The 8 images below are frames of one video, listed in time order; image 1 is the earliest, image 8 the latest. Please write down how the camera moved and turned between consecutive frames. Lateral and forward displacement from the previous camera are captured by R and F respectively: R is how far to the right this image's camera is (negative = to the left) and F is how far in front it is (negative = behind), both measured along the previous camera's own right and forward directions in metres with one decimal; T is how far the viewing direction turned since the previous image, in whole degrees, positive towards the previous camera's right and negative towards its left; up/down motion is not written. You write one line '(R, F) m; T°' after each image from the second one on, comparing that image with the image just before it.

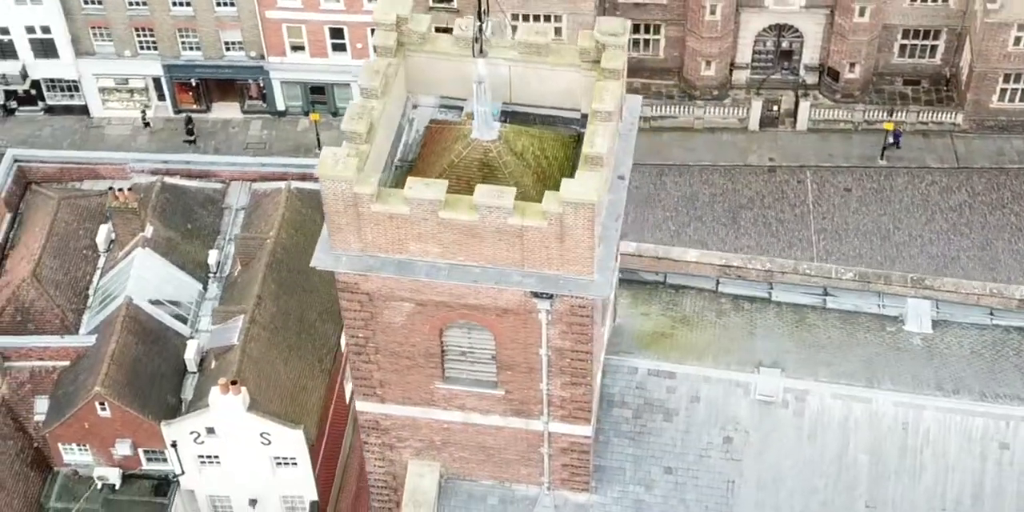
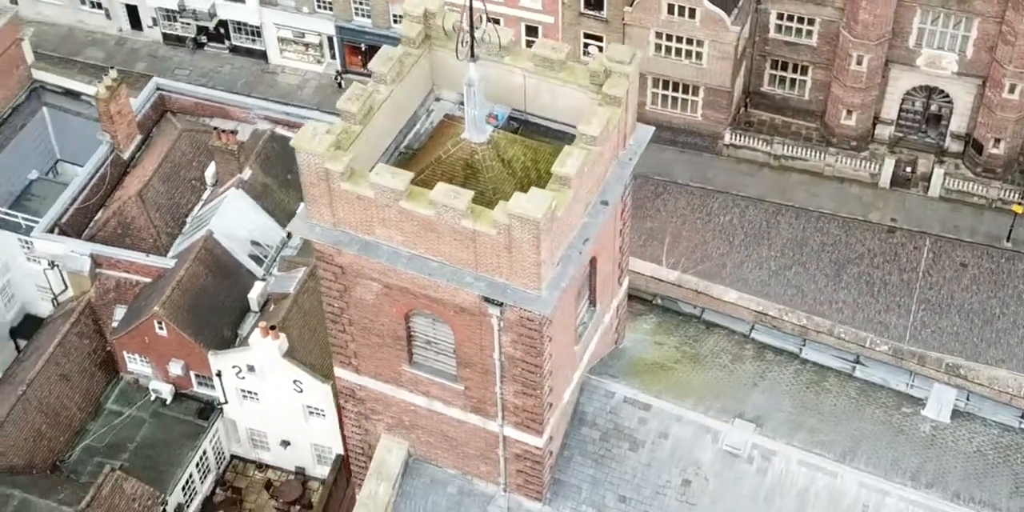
(+4.6, -0.4) m; -10°
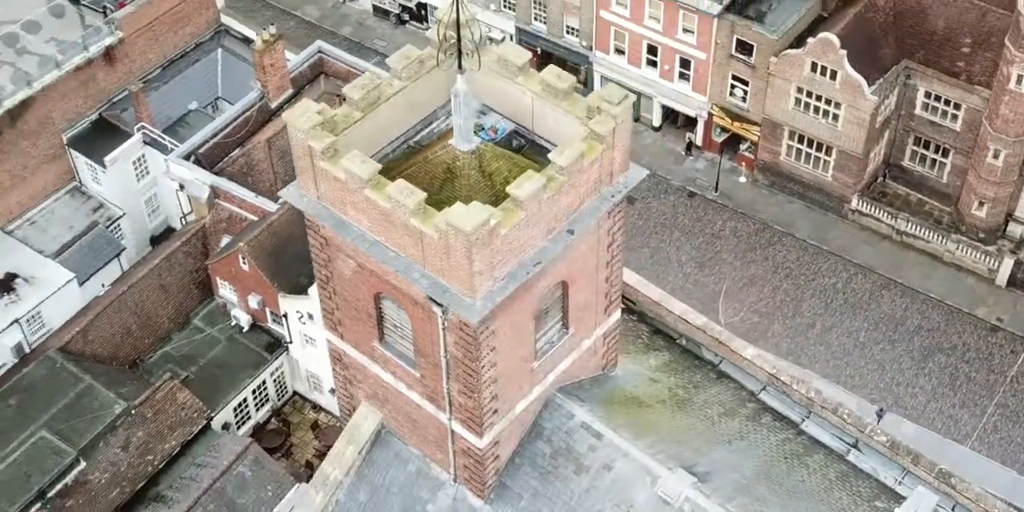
(+5.4, -1.4) m; -11°
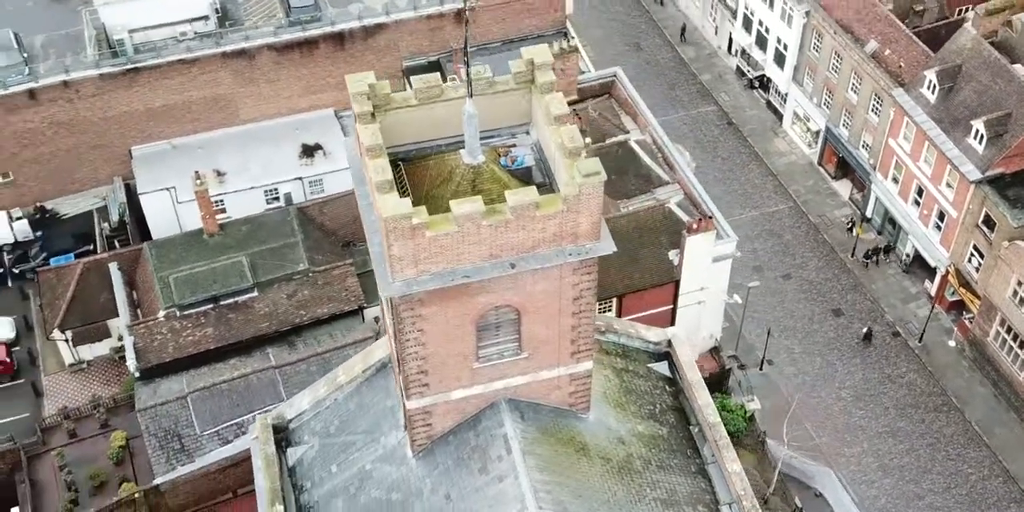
(+12.6, -3.4) m; -23°
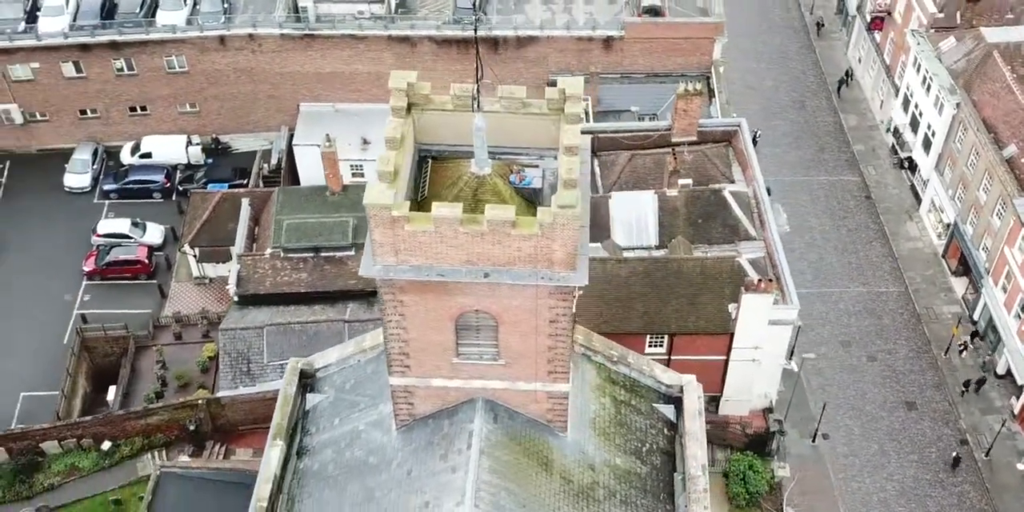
(+8.0, -2.2) m; -13°
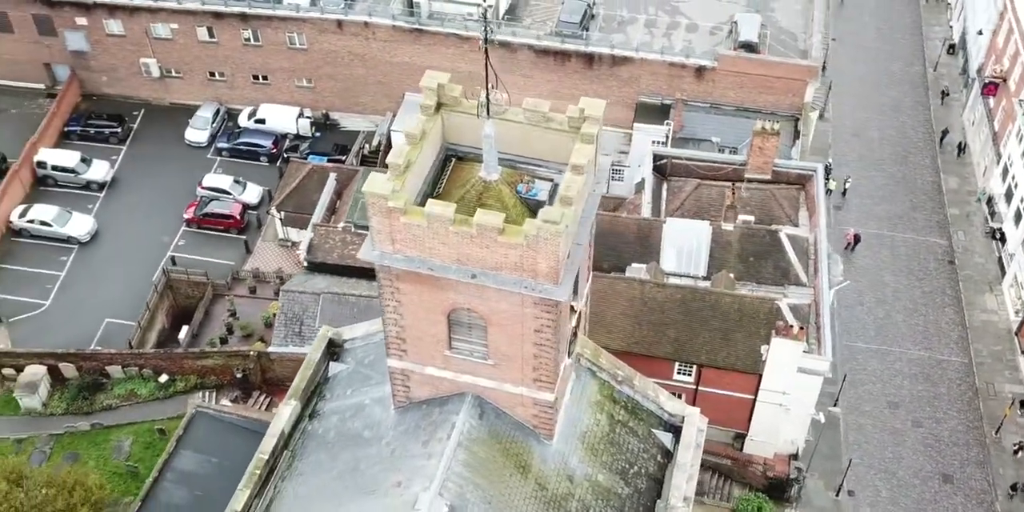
(+5.9, -1.3) m; -9°
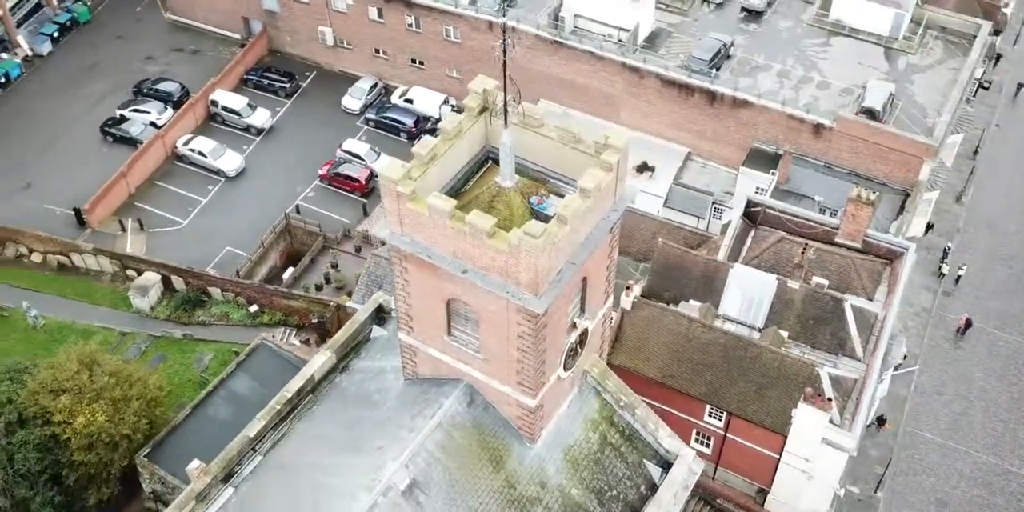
(+8.6, -1.4) m; -13°
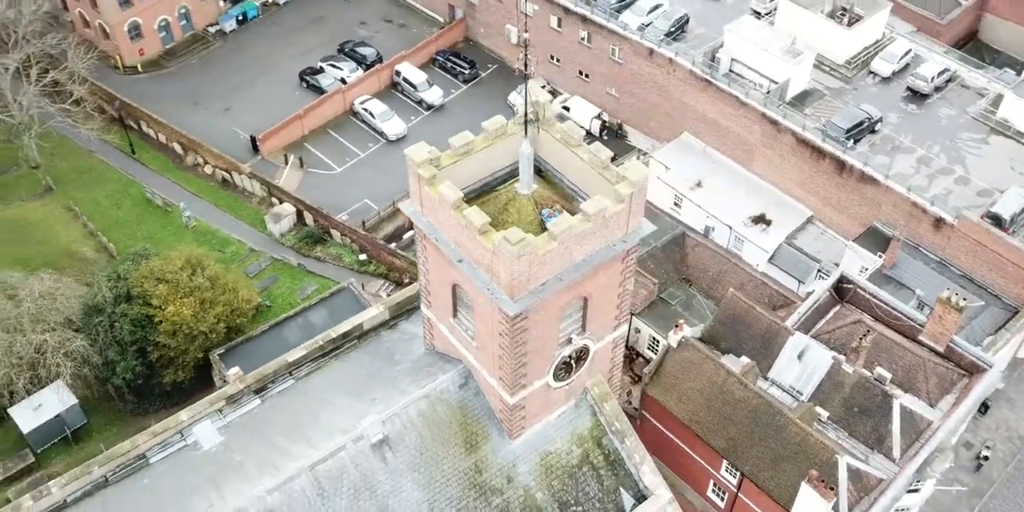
(+11.1, -0.8) m; -16°
